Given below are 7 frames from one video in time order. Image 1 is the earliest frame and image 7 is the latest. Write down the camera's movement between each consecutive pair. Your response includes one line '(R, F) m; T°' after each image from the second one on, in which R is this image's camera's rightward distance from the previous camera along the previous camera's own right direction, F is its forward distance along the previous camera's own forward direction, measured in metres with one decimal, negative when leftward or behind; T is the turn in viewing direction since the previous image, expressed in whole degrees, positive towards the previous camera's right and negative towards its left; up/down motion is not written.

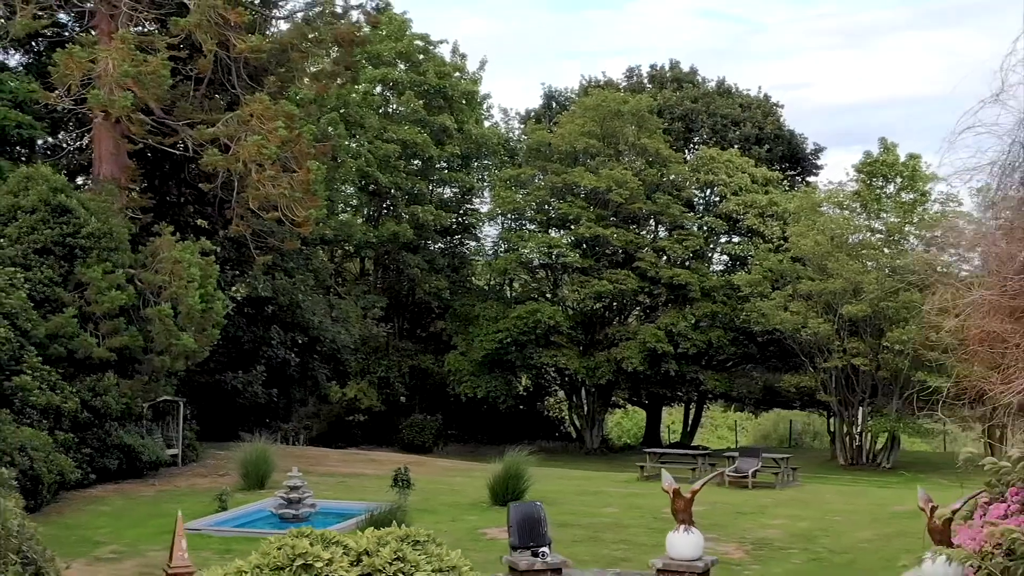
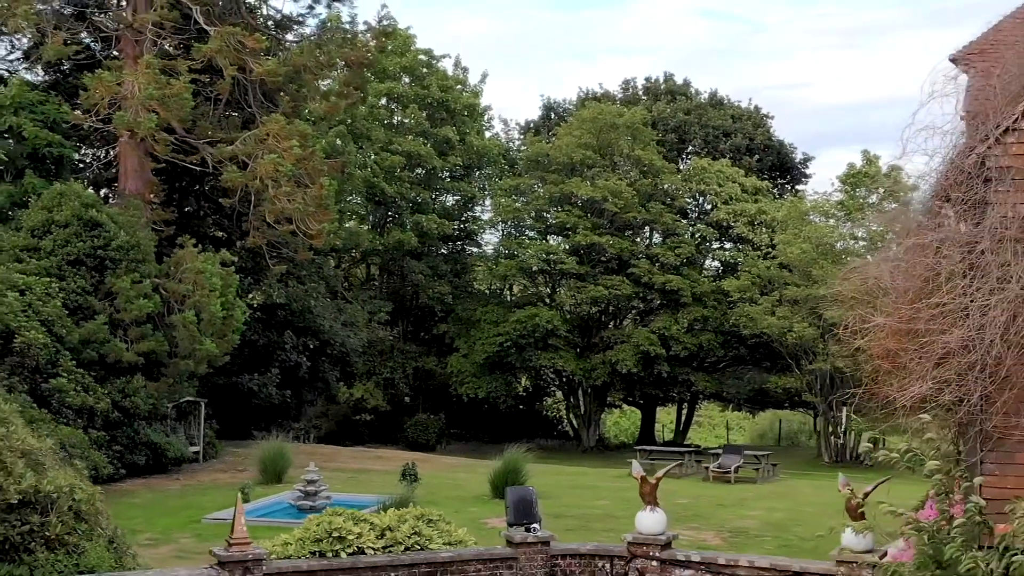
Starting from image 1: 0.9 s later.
(0.0, -1.5) m; 0°
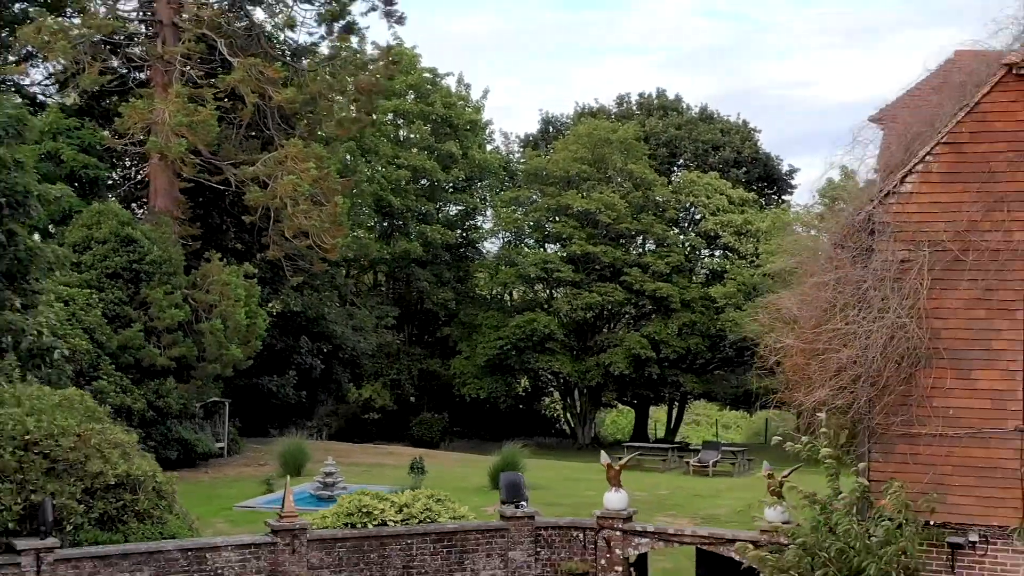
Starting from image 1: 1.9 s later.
(+0.1, -2.1) m; 0°
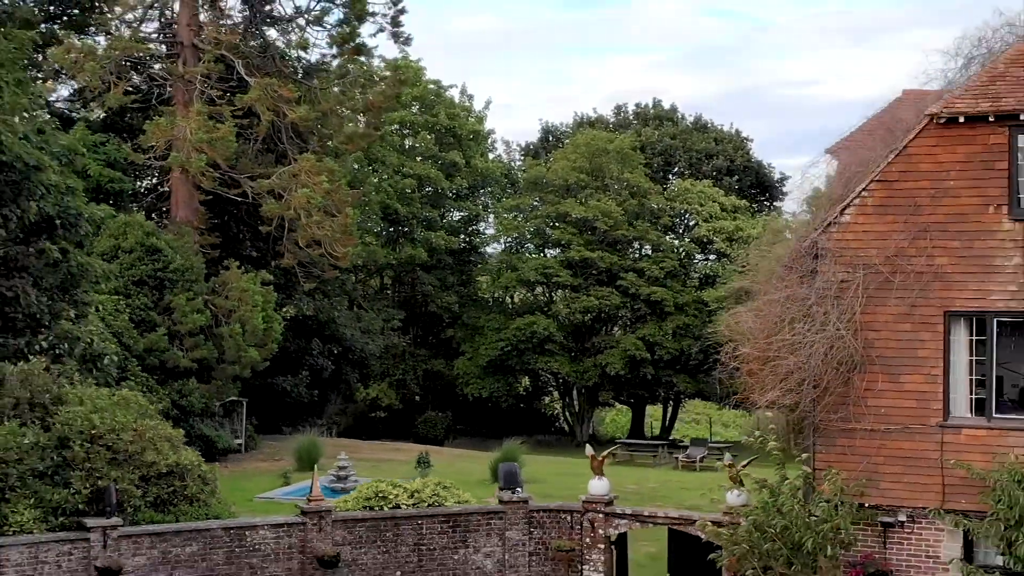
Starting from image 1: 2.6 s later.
(+0.1, -1.6) m; 0°
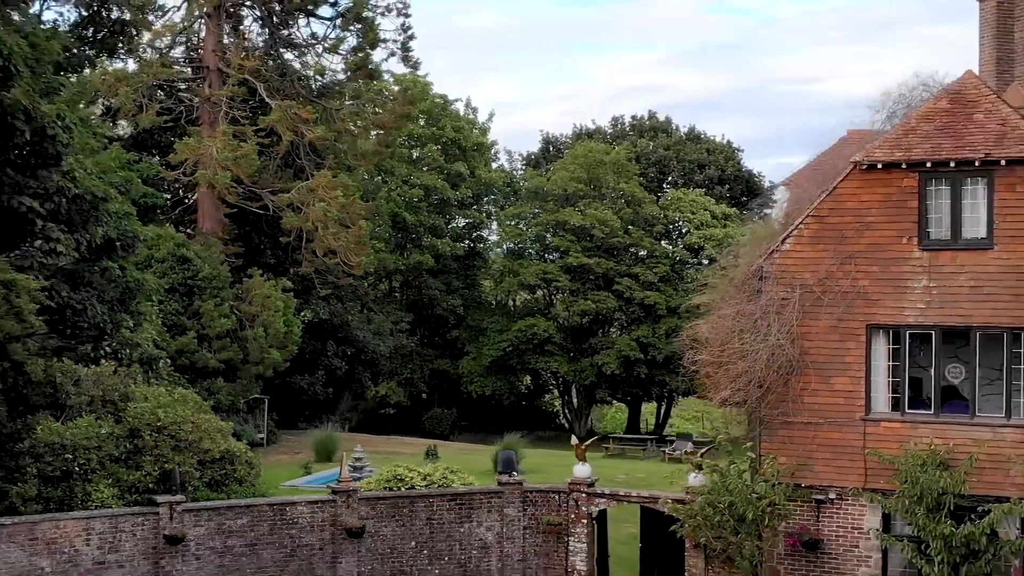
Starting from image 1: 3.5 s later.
(+0.1, -2.3) m; 0°
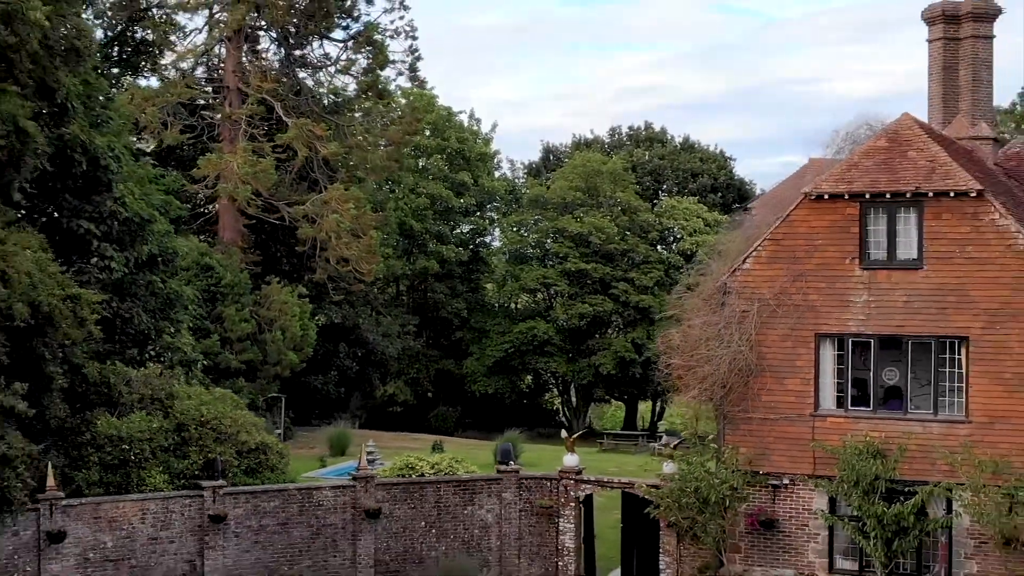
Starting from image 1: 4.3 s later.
(+0.1, -2.1) m; 0°
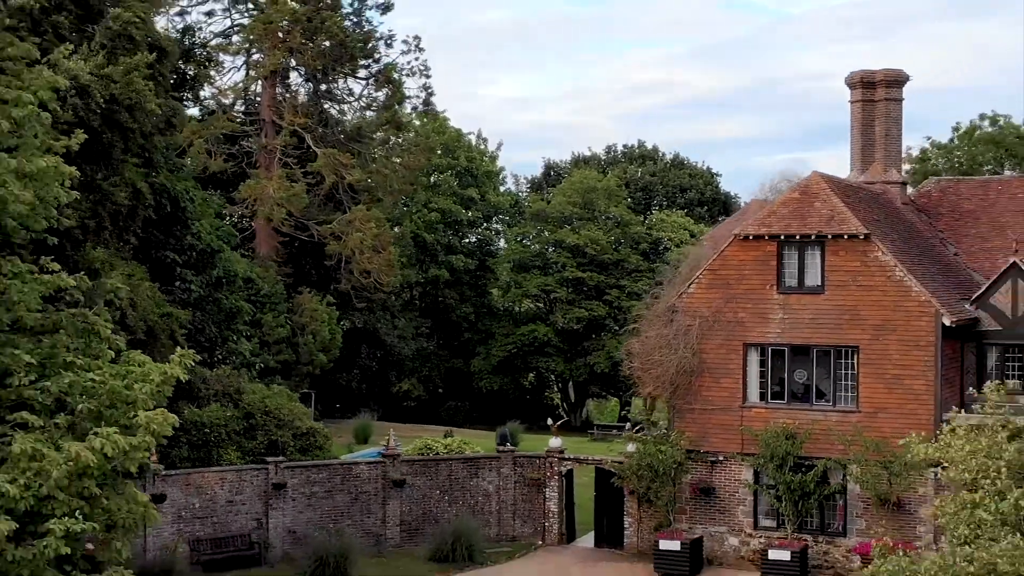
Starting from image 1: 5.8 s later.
(+0.3, -4.4) m; -1°
